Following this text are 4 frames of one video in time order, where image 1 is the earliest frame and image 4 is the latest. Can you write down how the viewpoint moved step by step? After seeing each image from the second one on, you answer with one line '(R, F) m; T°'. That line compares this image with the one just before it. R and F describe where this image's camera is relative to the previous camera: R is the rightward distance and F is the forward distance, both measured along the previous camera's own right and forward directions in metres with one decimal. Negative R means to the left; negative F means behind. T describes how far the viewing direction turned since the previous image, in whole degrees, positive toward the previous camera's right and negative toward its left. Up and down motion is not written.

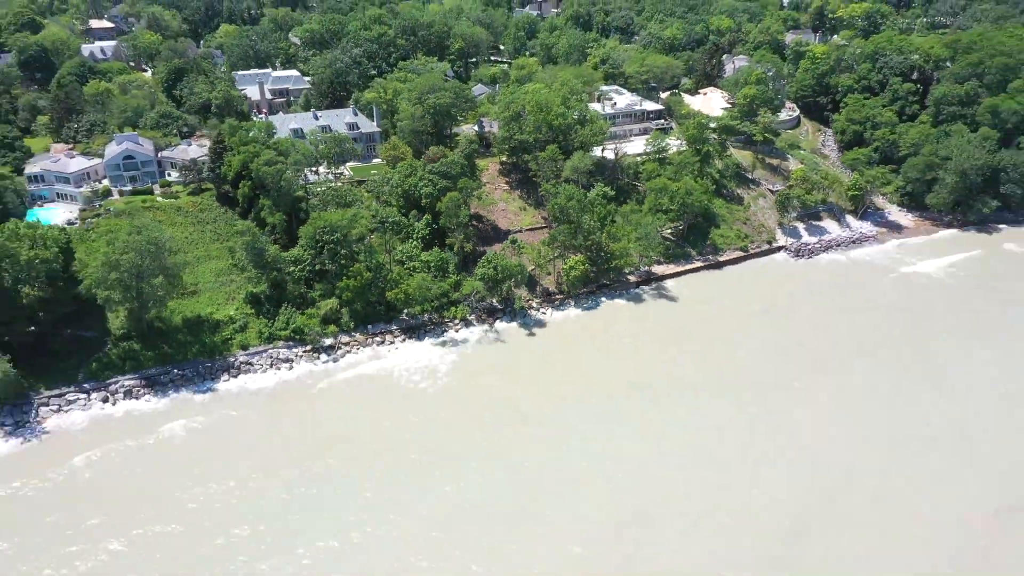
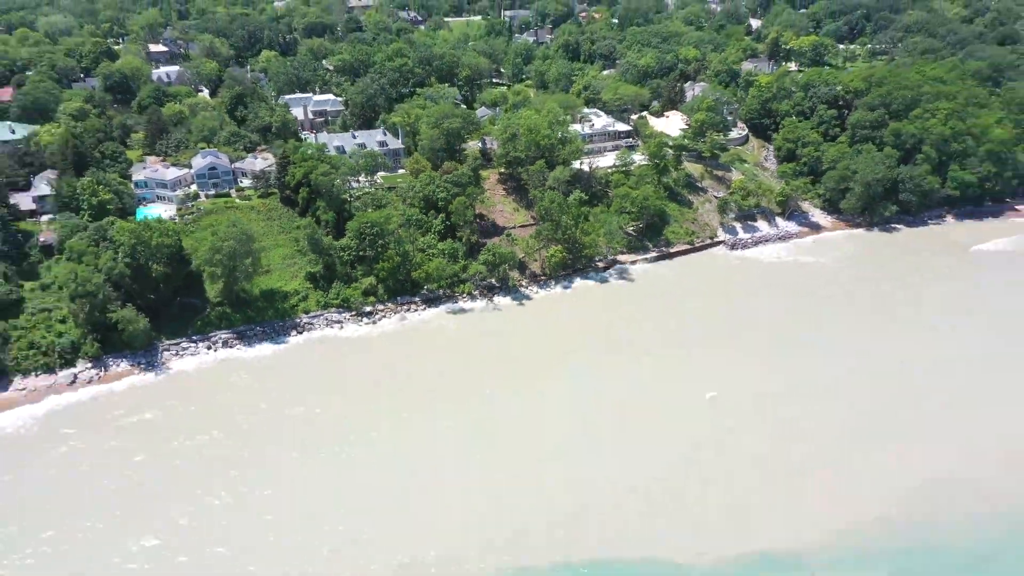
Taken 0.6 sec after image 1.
(+0.3, -10.9) m; 0°
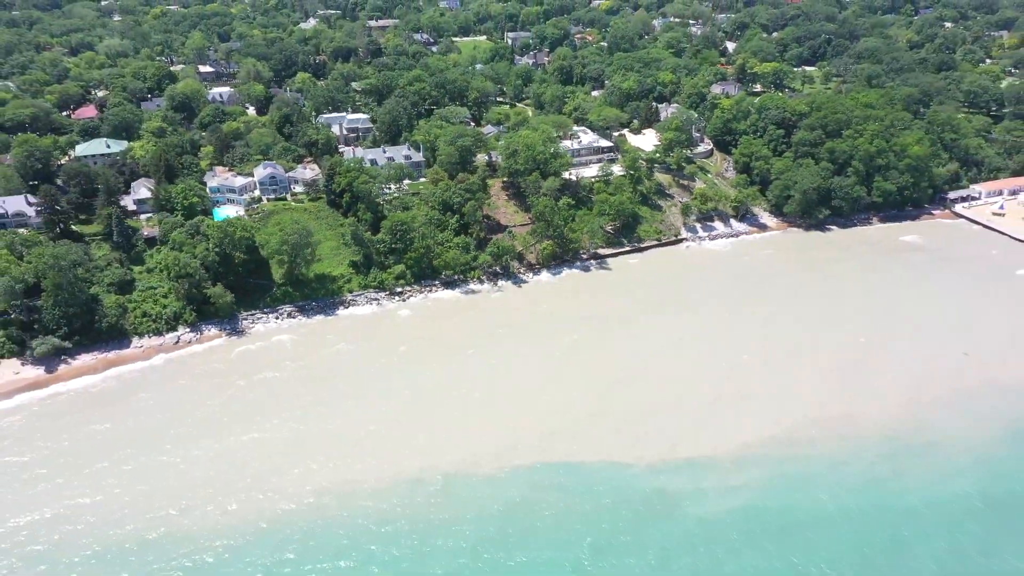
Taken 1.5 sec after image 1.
(0.0, -11.6) m; 0°
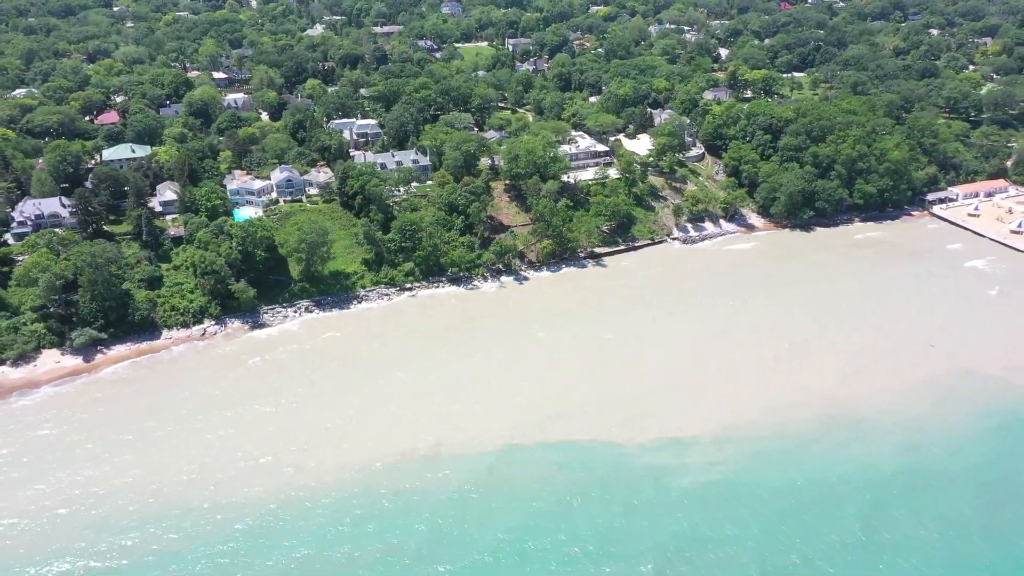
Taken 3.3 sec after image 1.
(-0.1, -3.8) m; 0°
